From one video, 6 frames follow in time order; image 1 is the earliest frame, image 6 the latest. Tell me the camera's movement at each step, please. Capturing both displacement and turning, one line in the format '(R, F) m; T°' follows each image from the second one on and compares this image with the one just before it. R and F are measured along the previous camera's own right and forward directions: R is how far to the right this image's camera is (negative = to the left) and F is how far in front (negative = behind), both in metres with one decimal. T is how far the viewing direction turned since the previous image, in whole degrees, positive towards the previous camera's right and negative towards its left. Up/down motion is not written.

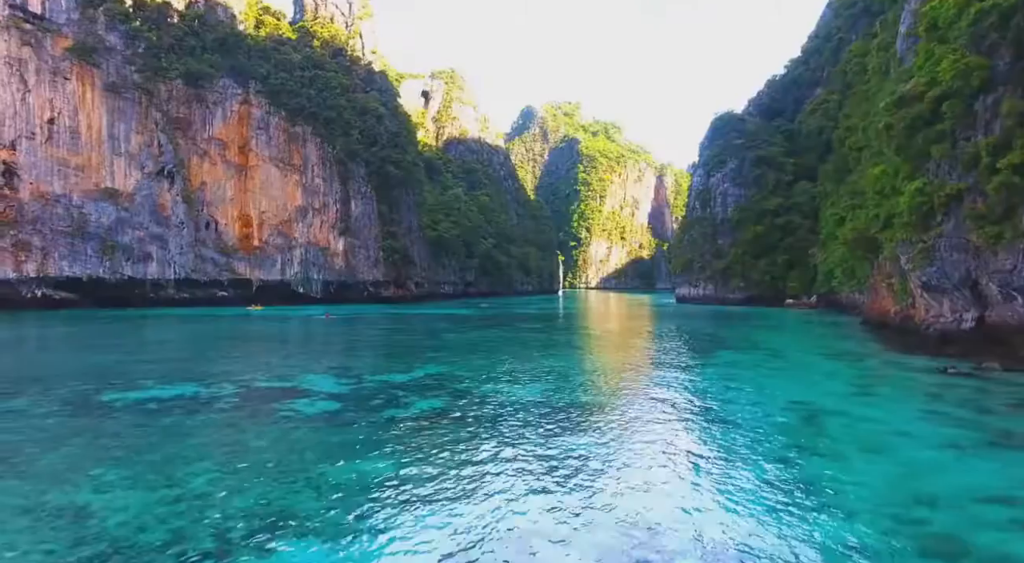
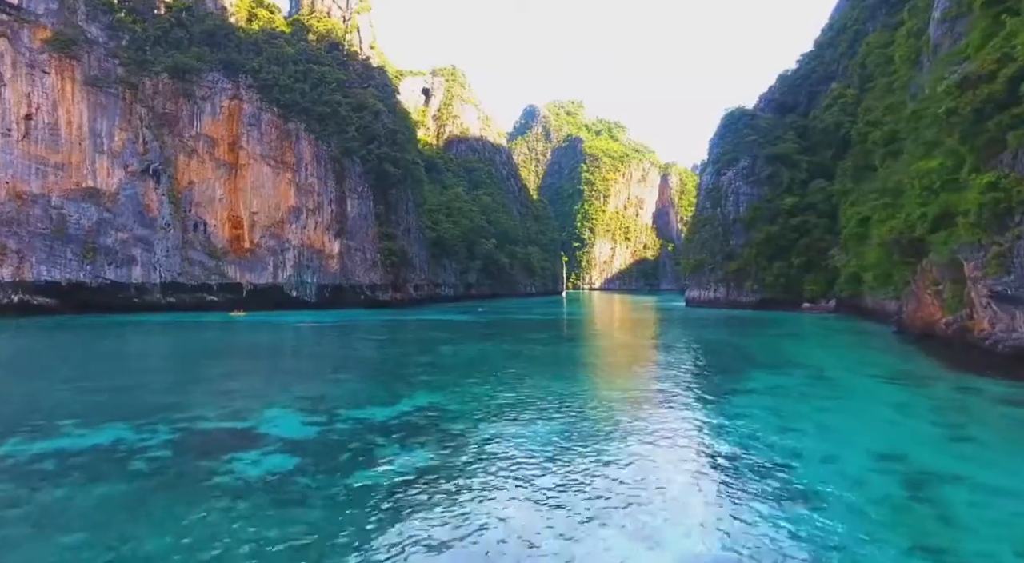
(0.0, +1.6) m; 0°
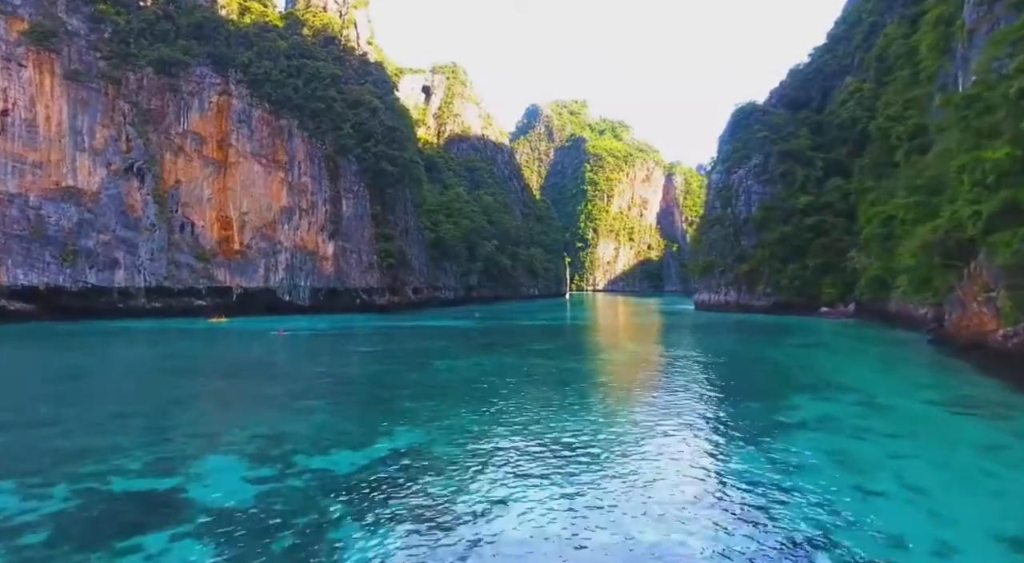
(0.0, +1.5) m; 0°
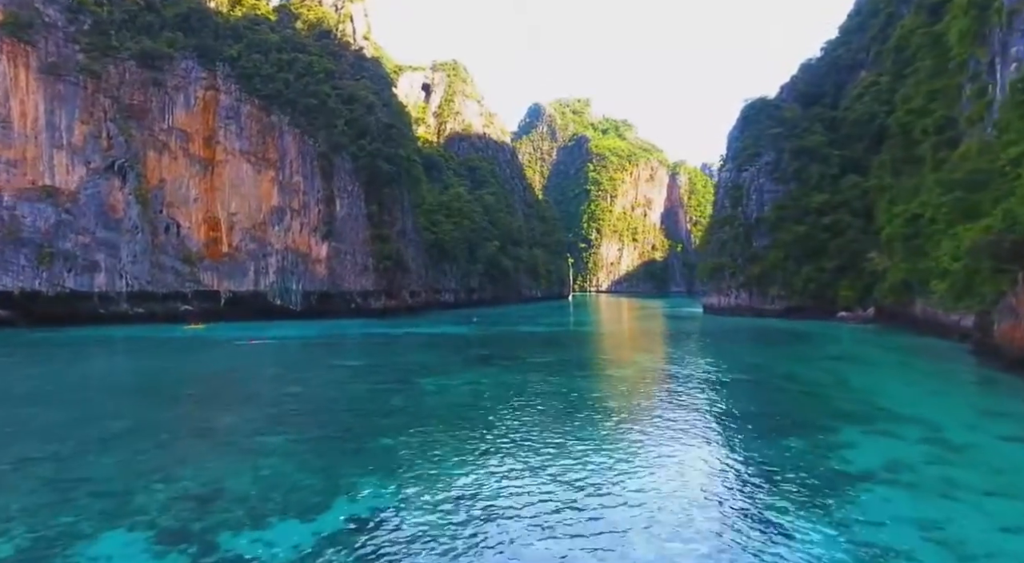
(+0.1, +1.5) m; 0°
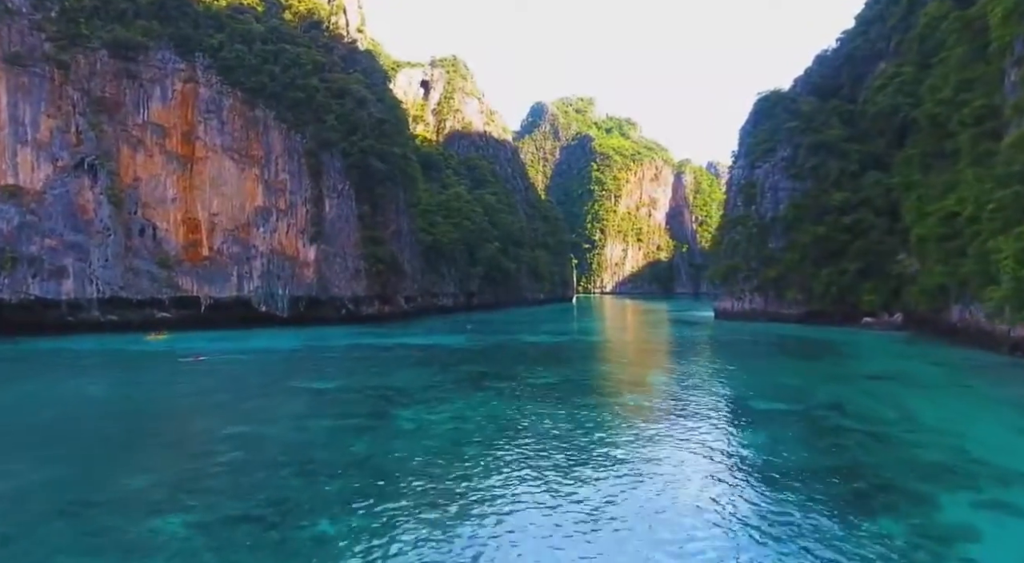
(+0.1, +2.0) m; 0°
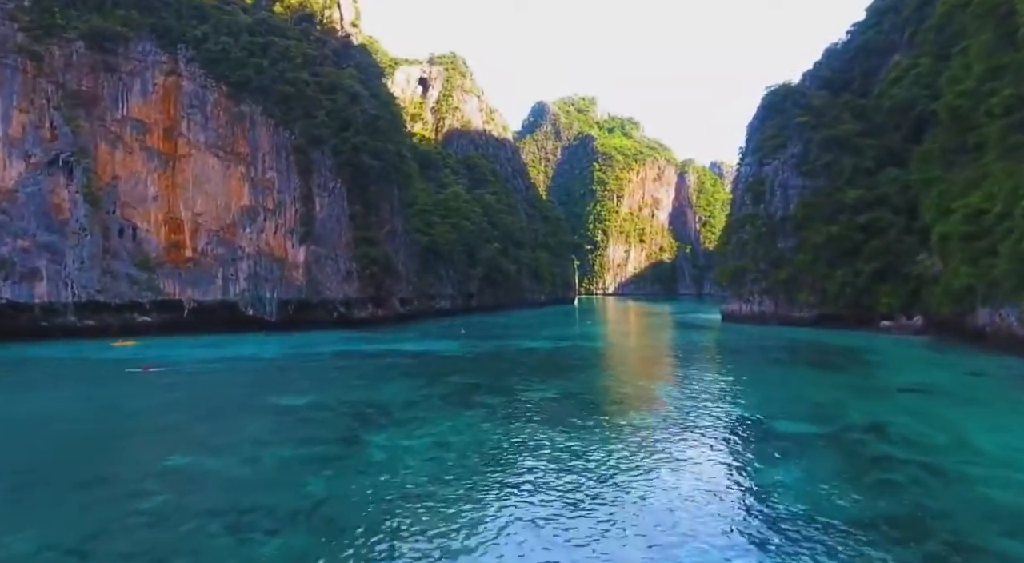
(+0.2, +1.3) m; 0°
